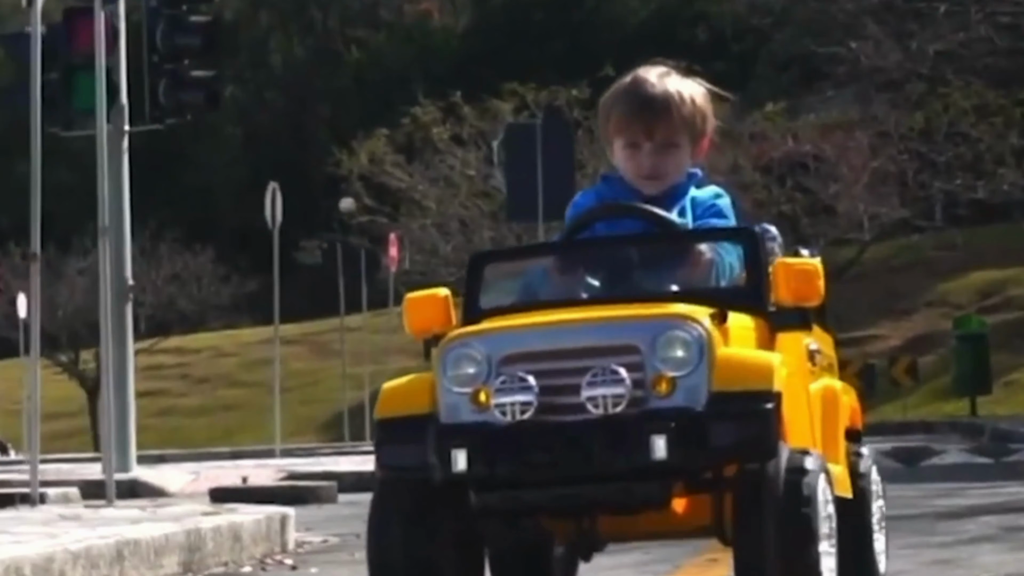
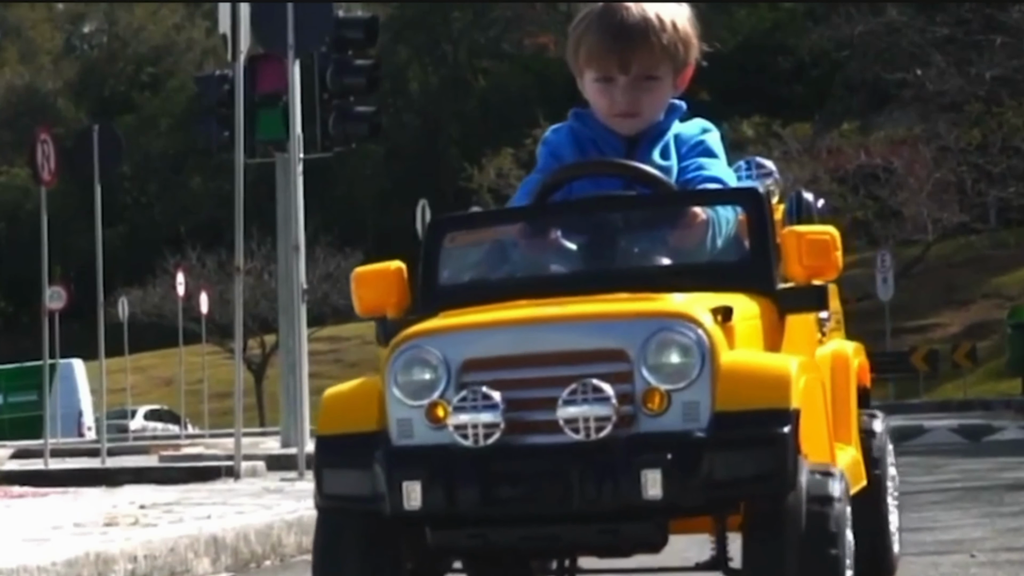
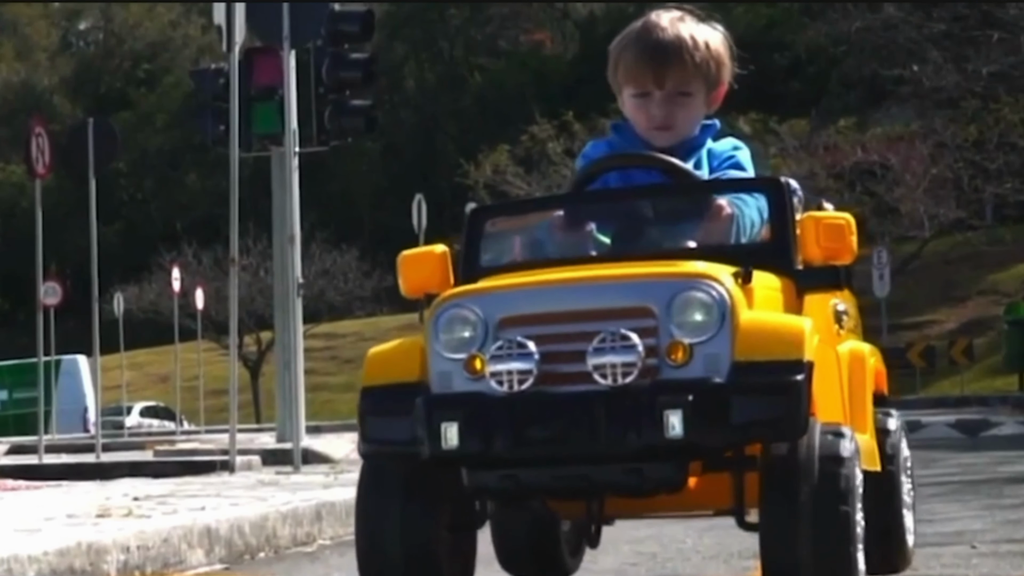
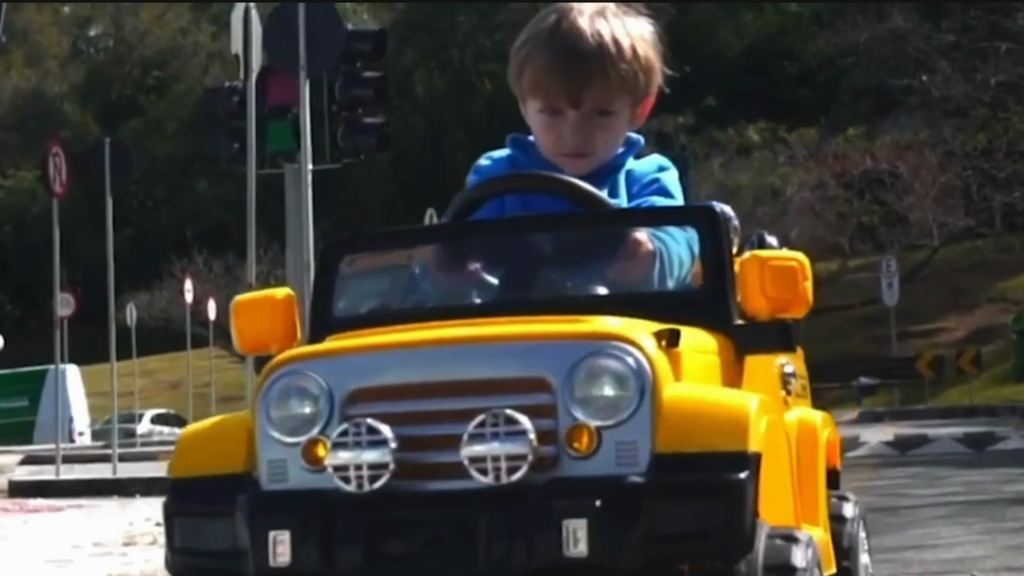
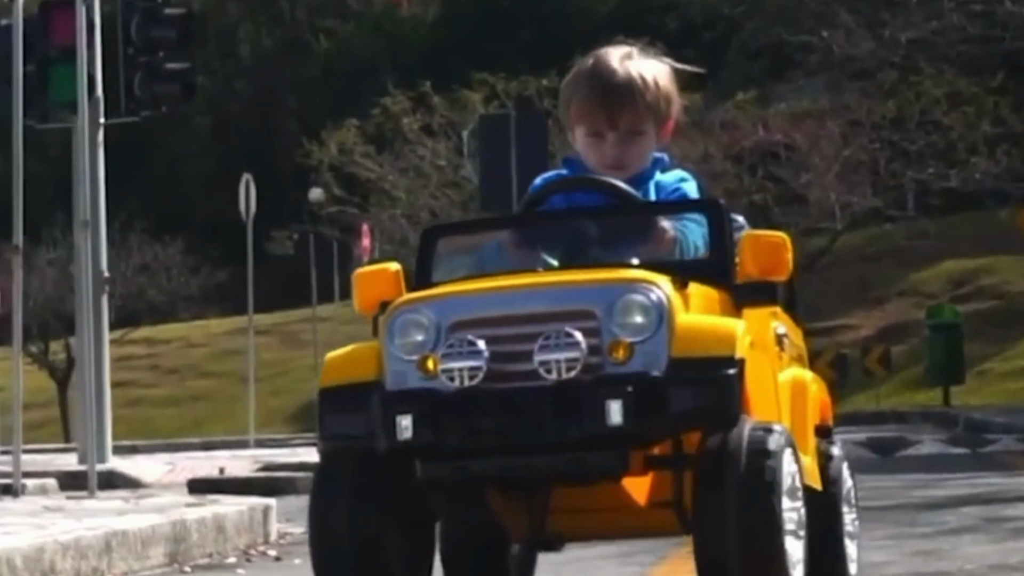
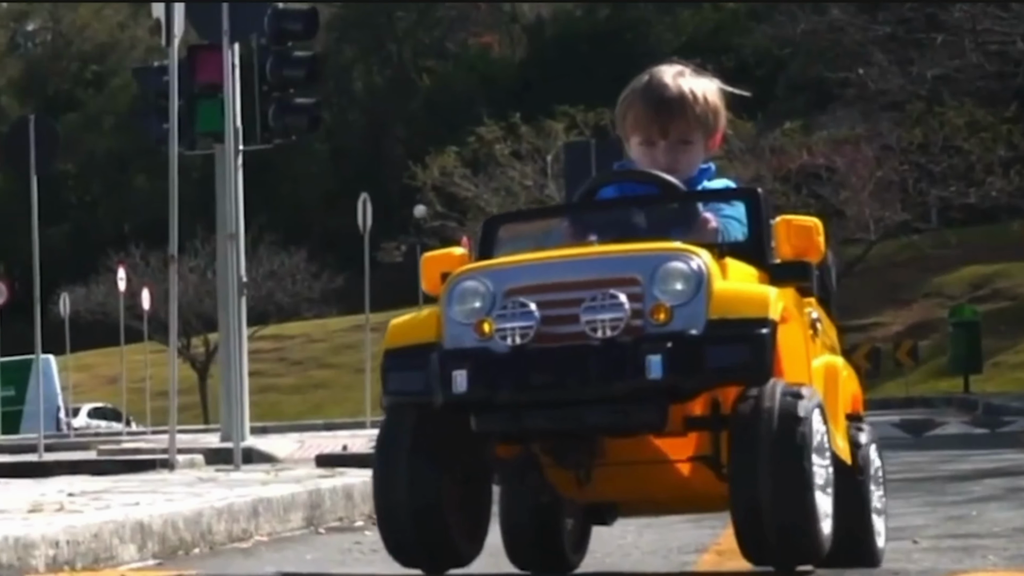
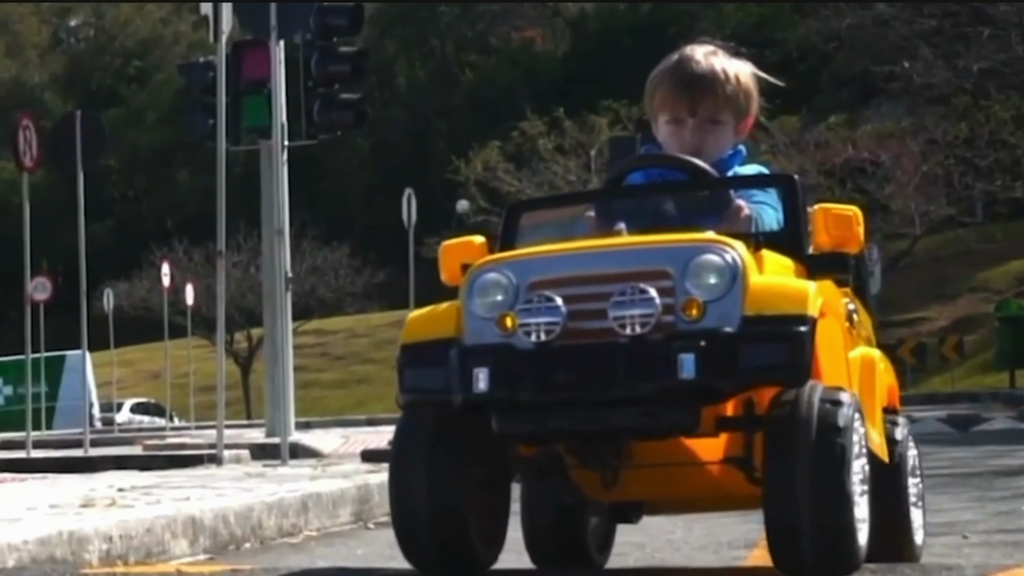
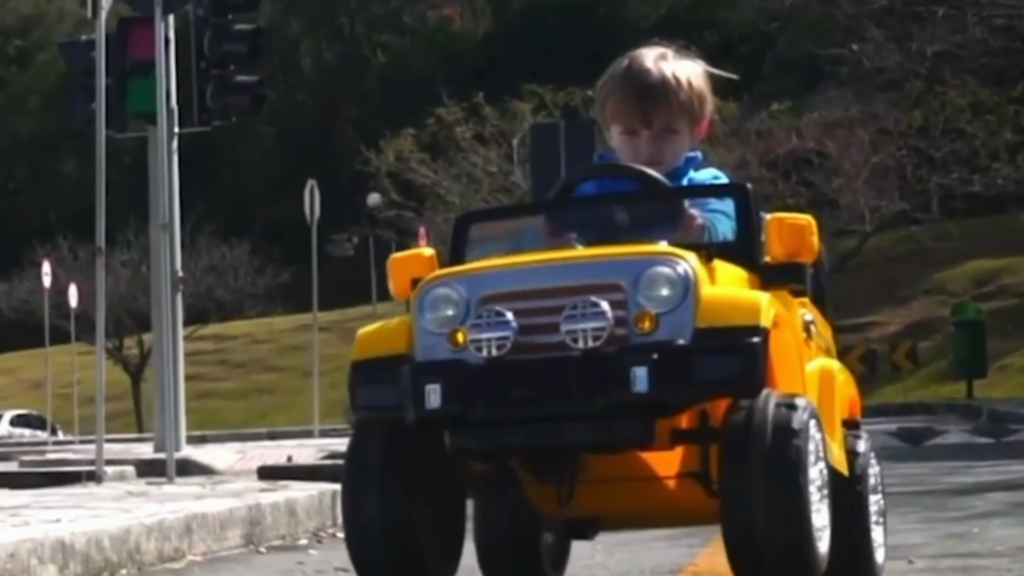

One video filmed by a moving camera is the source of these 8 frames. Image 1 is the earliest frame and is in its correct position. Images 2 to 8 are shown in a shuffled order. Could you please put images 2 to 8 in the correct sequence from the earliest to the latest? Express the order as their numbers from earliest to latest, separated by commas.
5, 8, 6, 7, 3, 2, 4
